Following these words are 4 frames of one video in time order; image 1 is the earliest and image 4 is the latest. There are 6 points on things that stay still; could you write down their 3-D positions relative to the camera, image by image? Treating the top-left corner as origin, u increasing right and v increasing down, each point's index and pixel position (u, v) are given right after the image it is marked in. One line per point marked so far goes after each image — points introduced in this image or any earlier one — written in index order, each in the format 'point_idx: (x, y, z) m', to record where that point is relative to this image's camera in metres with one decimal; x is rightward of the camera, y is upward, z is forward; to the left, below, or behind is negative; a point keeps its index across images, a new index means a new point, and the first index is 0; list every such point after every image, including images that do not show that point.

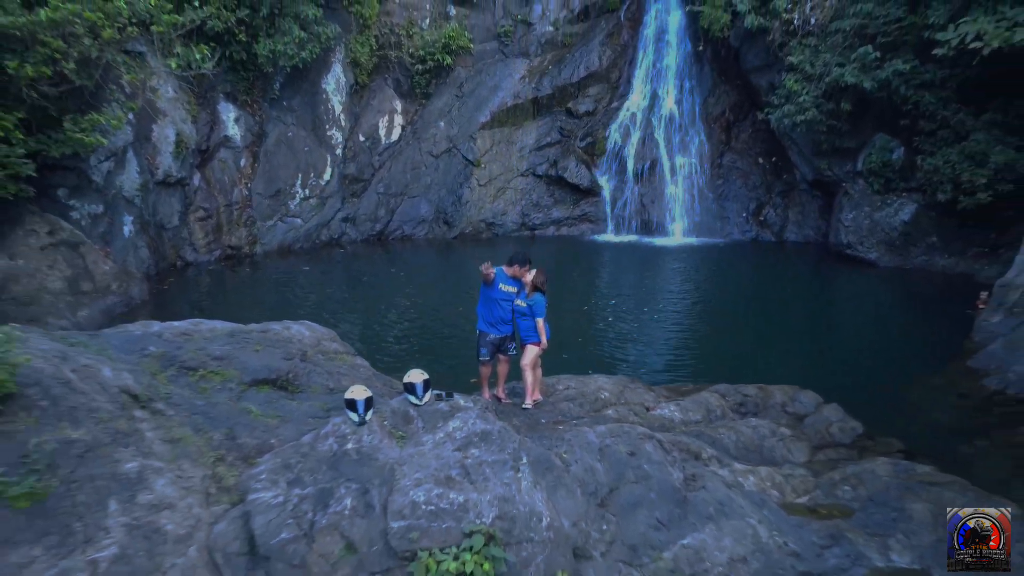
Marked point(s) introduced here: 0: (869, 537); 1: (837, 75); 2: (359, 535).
0: (+1.8, -1.3, +4.1) m
1: (+4.3, +2.8, +10.8) m
2: (-0.7, -1.1, +3.6) m
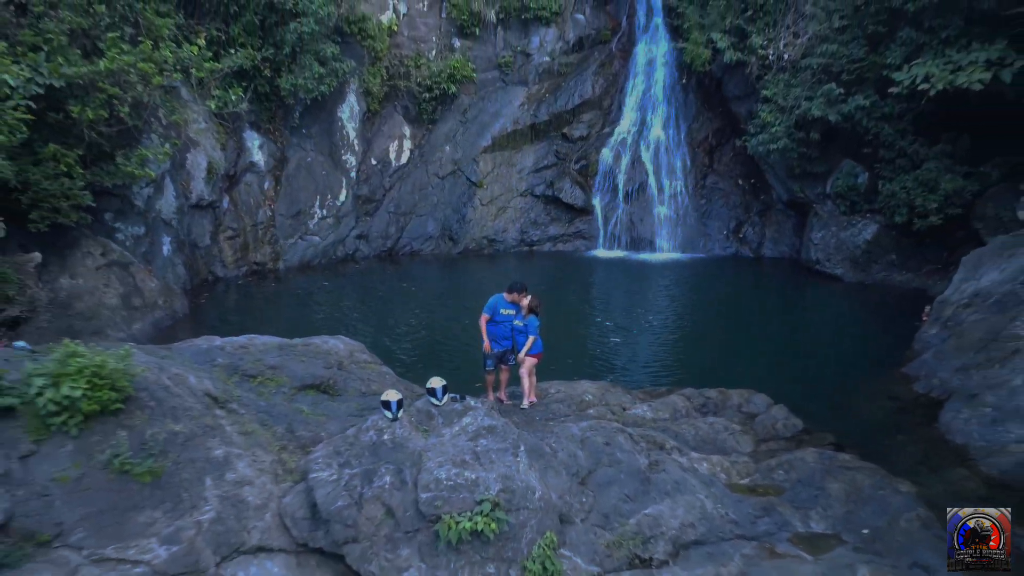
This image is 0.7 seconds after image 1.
0: (+1.8, -1.4, +5.2) m
1: (+4.3, +2.6, +11.9) m
2: (-0.7, -1.2, +4.7) m
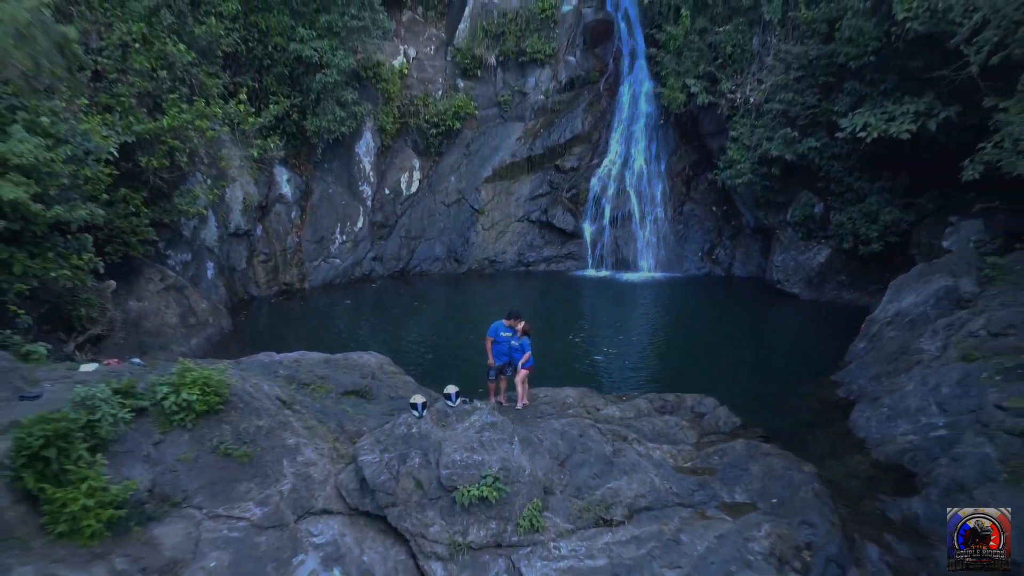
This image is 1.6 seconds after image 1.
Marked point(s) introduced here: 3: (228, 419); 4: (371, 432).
0: (+1.8, -1.7, +6.9) m
1: (+4.2, +2.3, +13.6) m
2: (-0.7, -1.5, +6.4) m
3: (-2.2, -1.0, +6.5) m
4: (-1.2, -1.2, +7.1) m
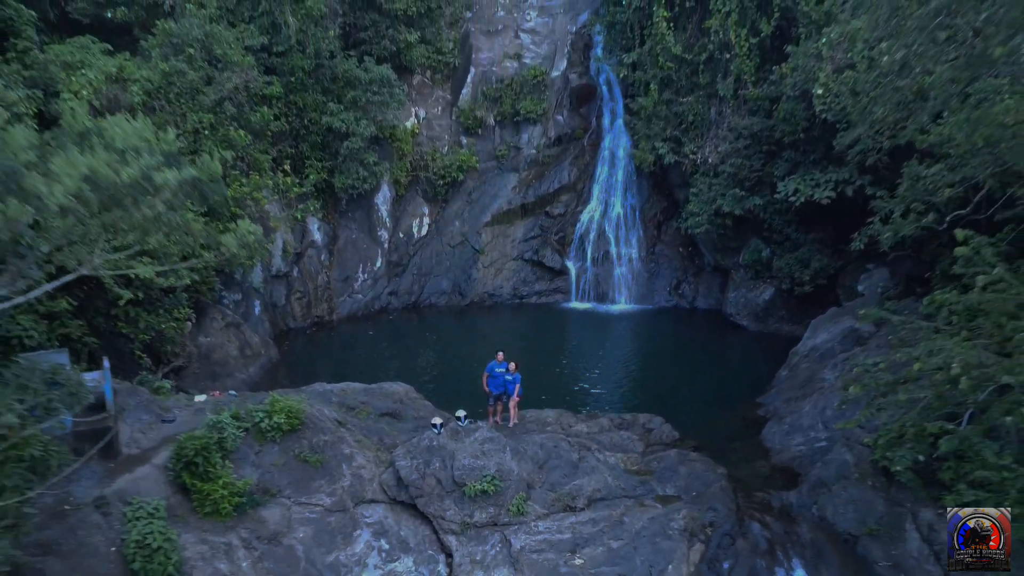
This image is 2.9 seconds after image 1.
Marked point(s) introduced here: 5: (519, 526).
0: (+1.7, -2.3, +9.6) m
1: (+4.1, +1.7, +16.3) m
2: (-0.8, -2.1, +9.0) m
3: (-2.3, -1.6, +9.2) m
4: (-1.3, -1.9, +9.7) m
5: (+0.1, -2.5, +8.6) m
